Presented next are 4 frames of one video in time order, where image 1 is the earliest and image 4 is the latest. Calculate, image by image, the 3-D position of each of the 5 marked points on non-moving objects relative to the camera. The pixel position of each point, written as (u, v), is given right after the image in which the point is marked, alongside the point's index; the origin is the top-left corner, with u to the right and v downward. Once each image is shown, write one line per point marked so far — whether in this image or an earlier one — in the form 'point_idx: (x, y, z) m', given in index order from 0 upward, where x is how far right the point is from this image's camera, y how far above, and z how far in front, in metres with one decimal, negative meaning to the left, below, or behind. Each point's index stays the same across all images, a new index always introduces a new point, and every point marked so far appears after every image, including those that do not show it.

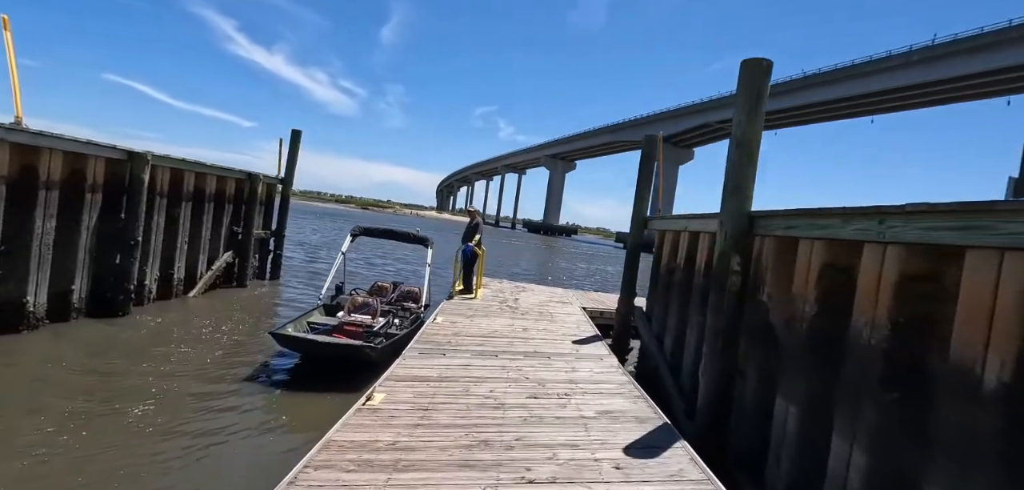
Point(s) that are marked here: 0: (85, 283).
0: (-6.5, -0.6, +7.6) m
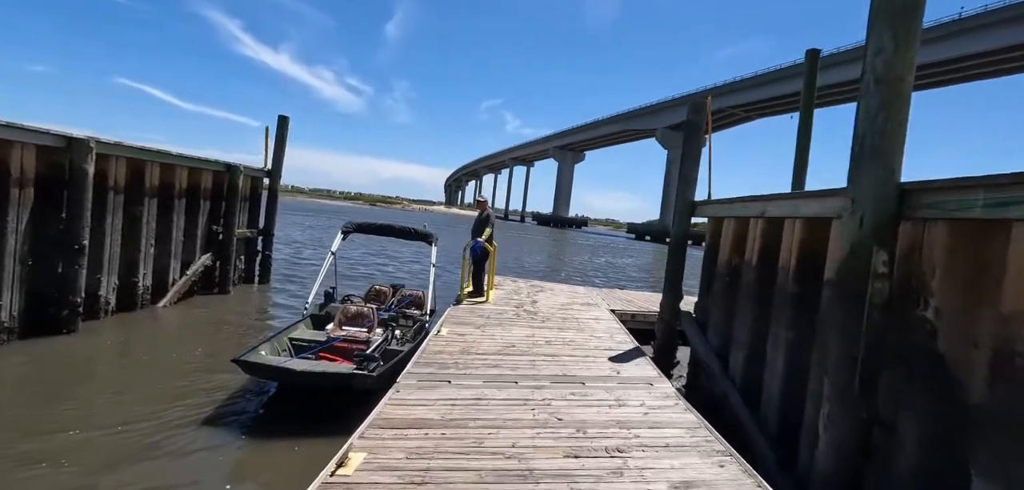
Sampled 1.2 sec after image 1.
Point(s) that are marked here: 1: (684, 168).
0: (-6.3, -0.7, +6.4) m
1: (+2.3, +1.0, +6.6) m
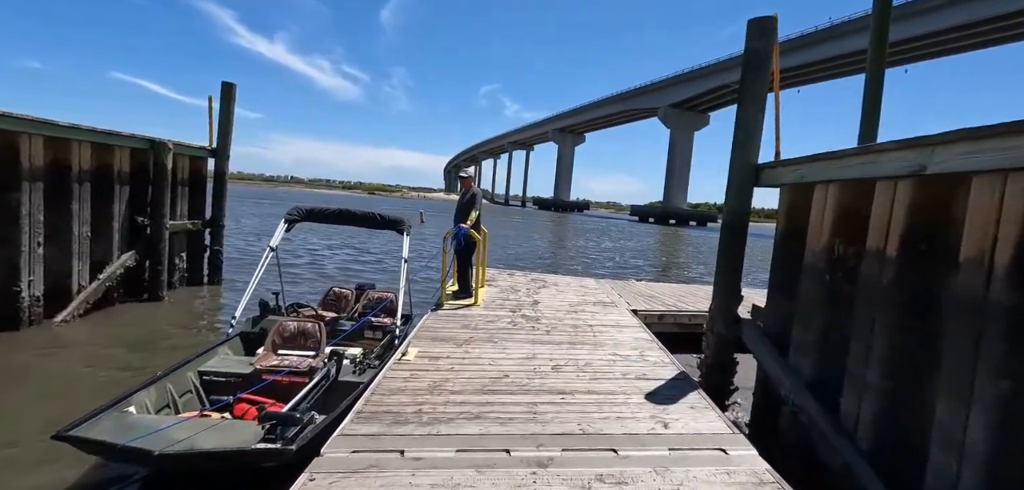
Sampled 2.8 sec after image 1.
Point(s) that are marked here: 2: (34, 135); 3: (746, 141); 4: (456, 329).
0: (-6.4, -0.7, +4.5) m
1: (+2.2, +1.2, +4.7) m
2: (-6.0, +1.4, +6.3) m
3: (+2.2, +1.0, +4.7) m
4: (-0.6, -1.0, +5.8) m
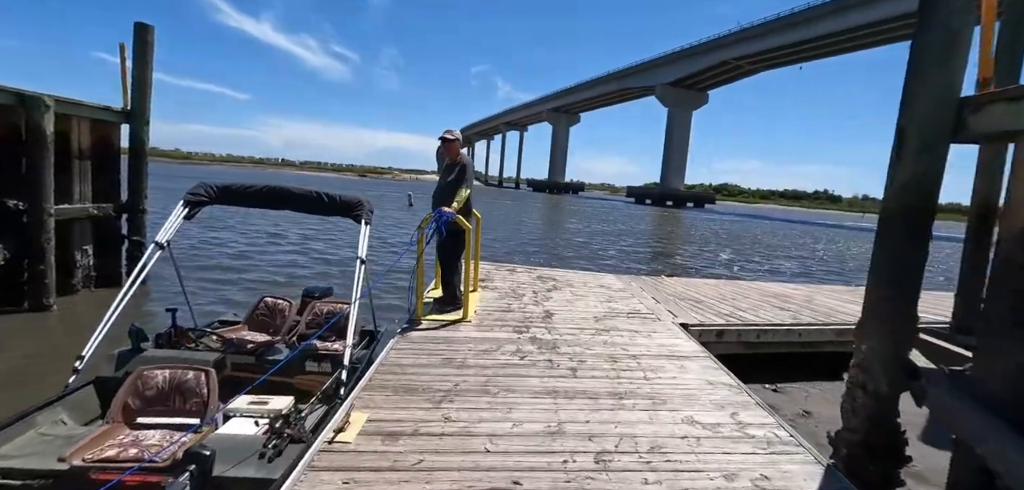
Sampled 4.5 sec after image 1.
0: (-6.3, -0.7, +2.4) m
1: (+2.2, +1.2, +2.6) m
2: (-6.0, +1.4, +4.1) m
3: (+2.2, +1.0, +2.6) m
4: (-0.6, -0.9, +3.8) m
